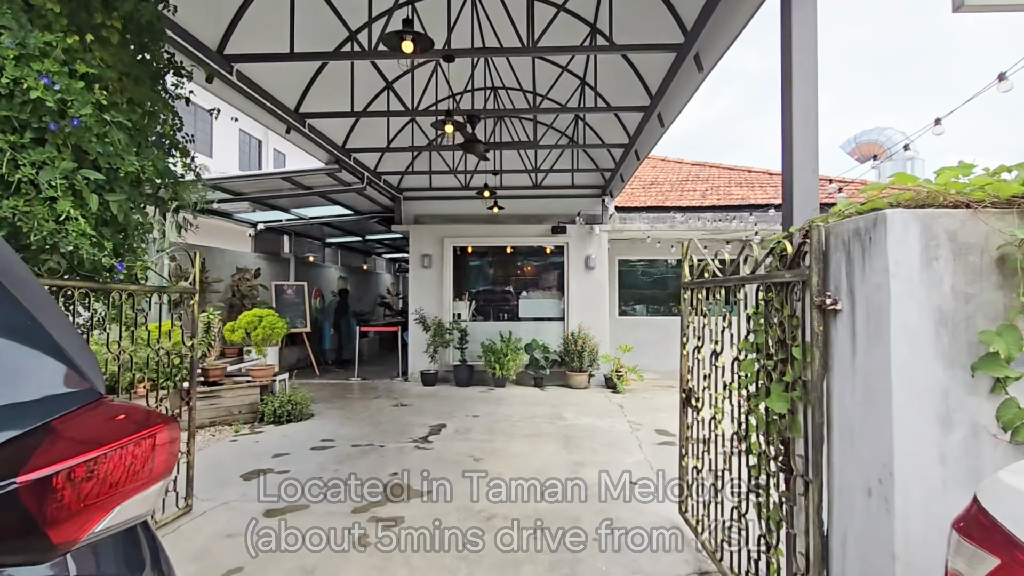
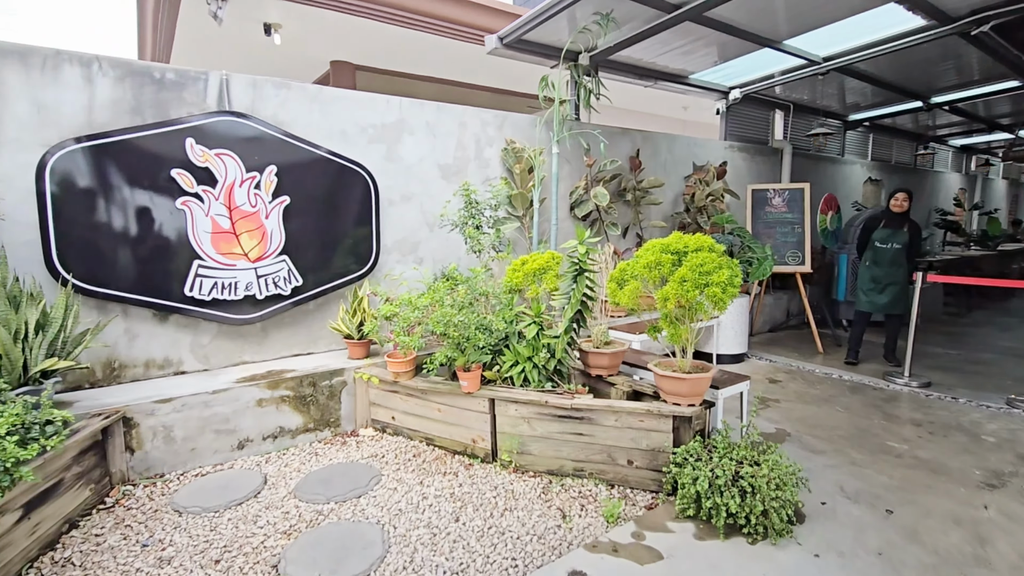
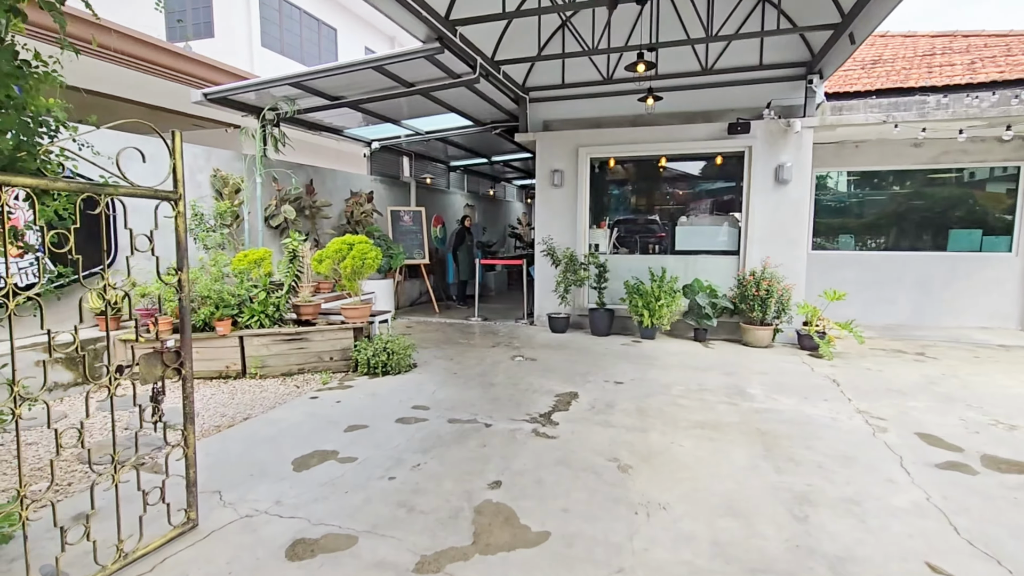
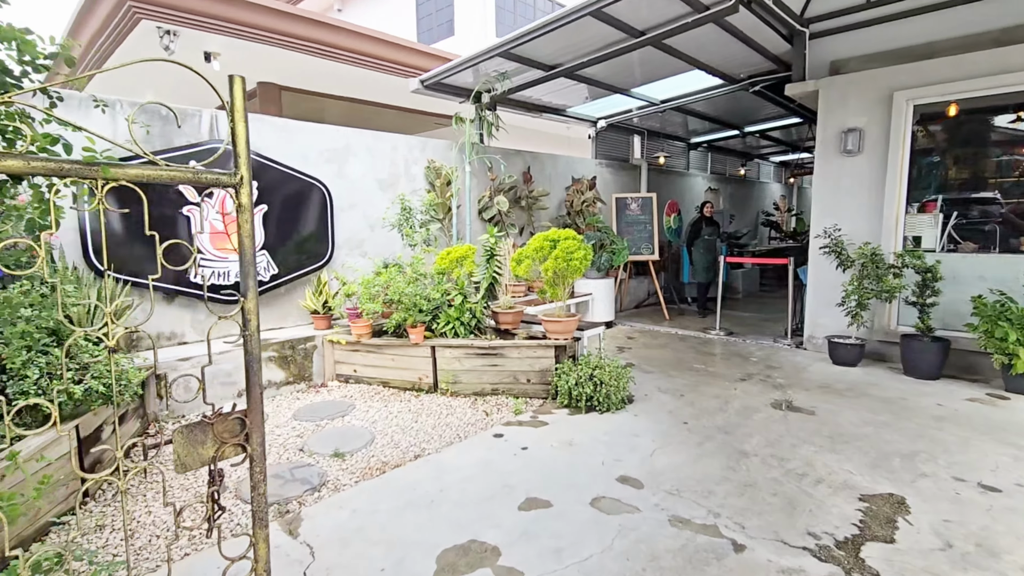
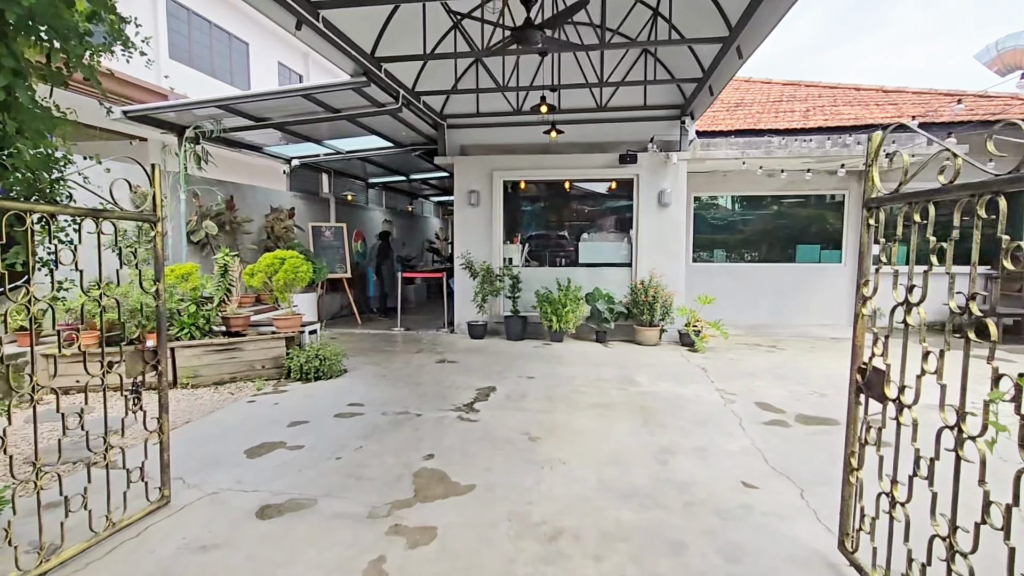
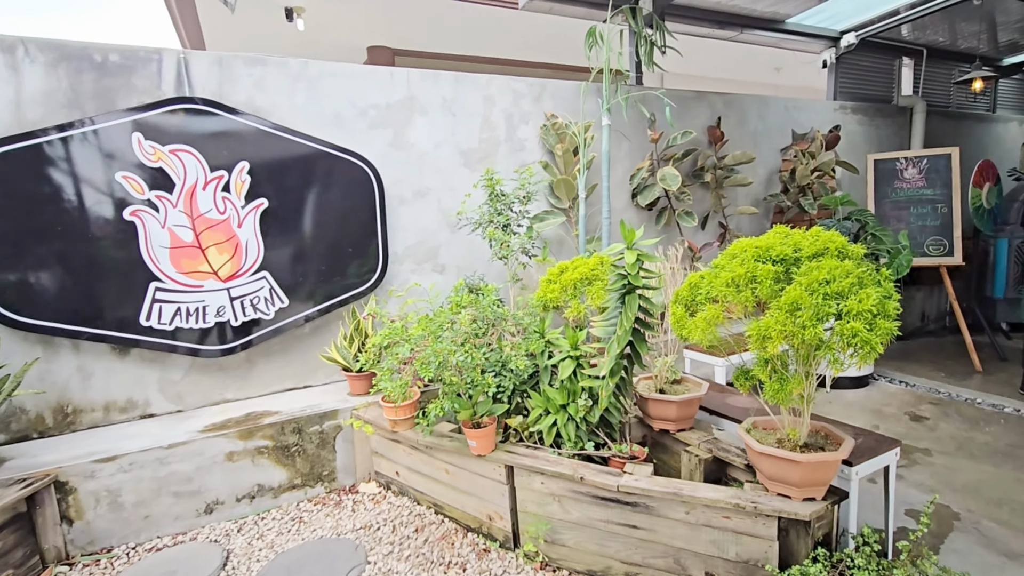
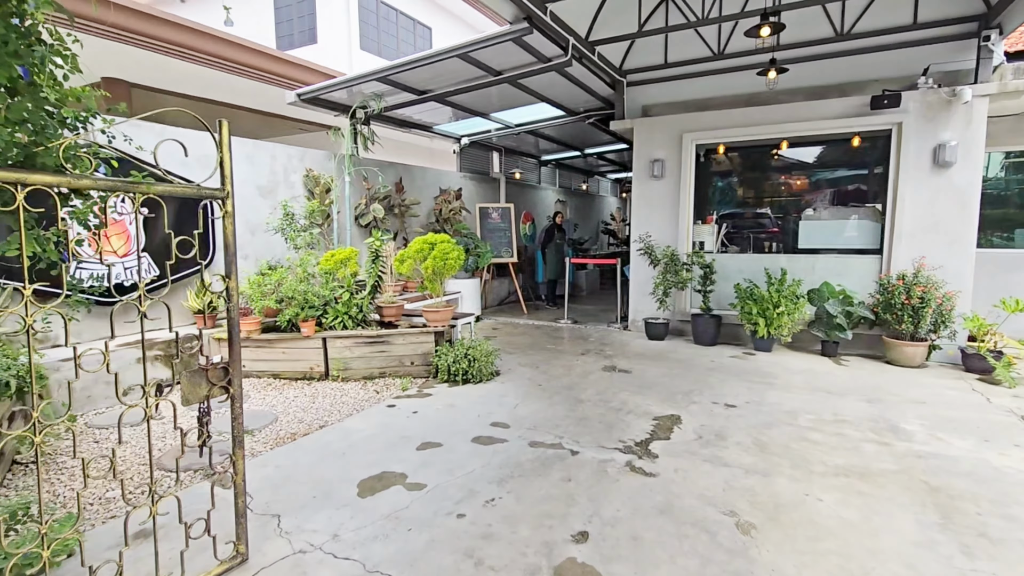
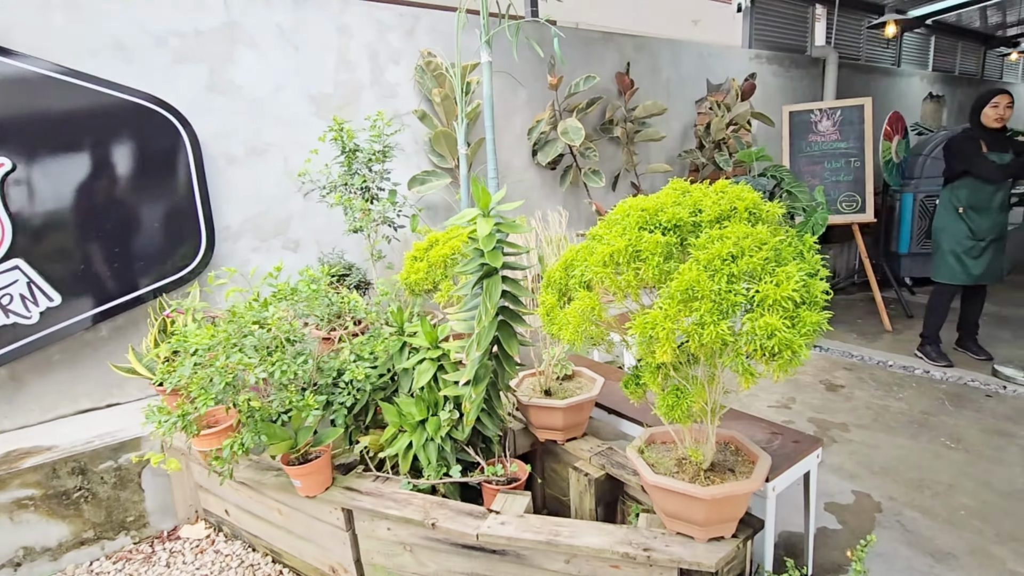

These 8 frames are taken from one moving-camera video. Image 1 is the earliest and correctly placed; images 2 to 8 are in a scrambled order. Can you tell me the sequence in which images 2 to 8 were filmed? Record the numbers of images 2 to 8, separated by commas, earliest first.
5, 3, 7, 4, 2, 6, 8
